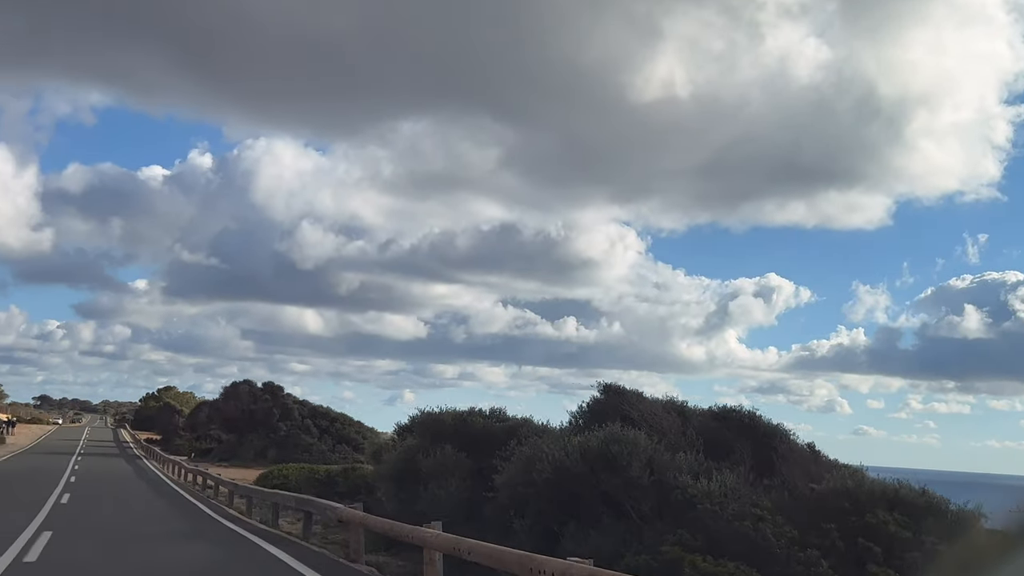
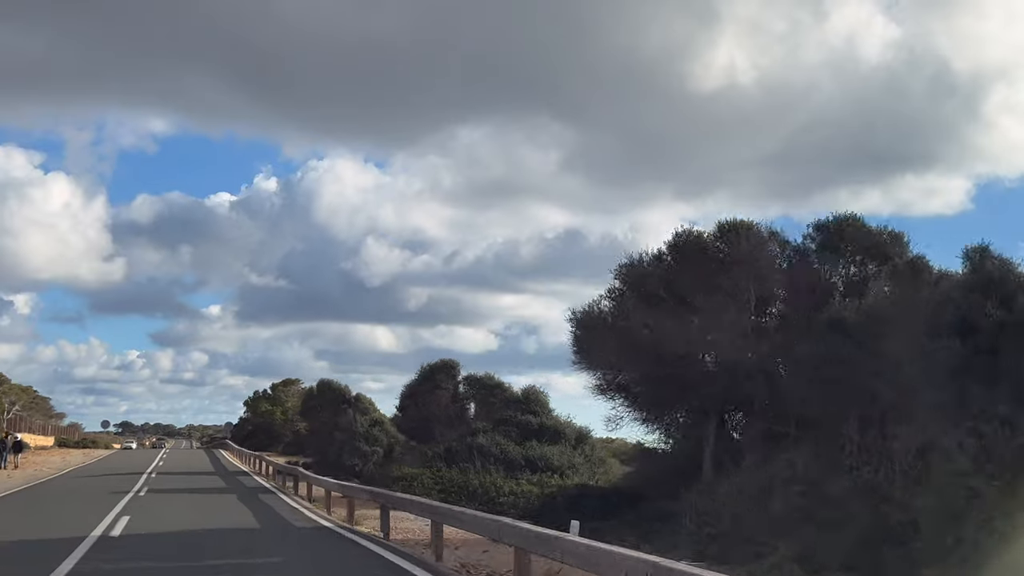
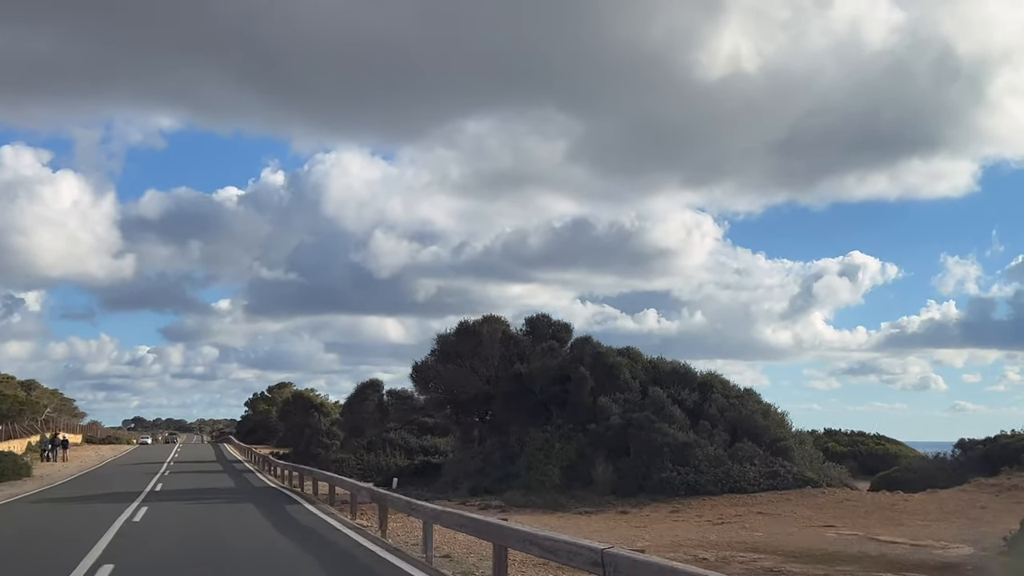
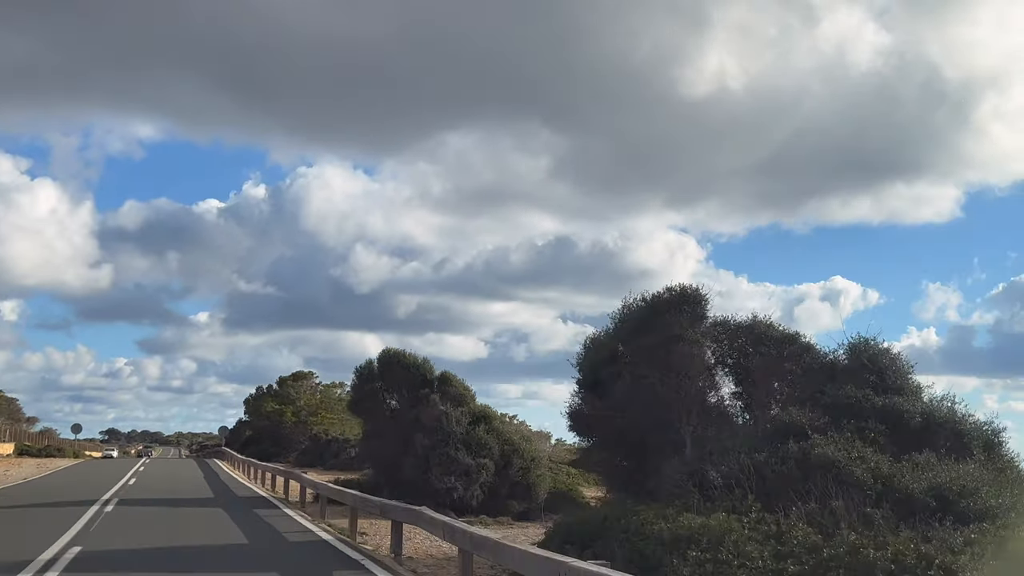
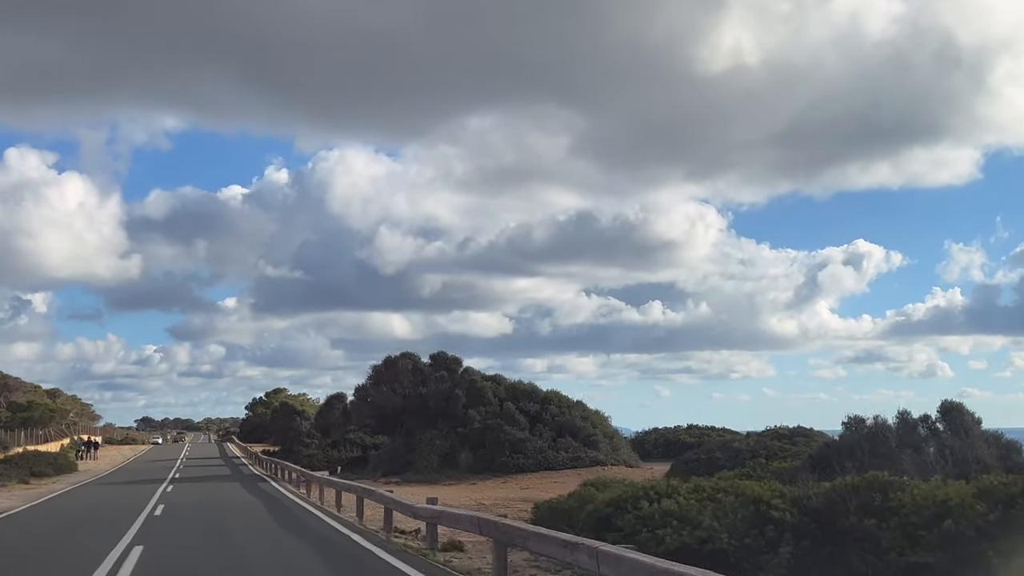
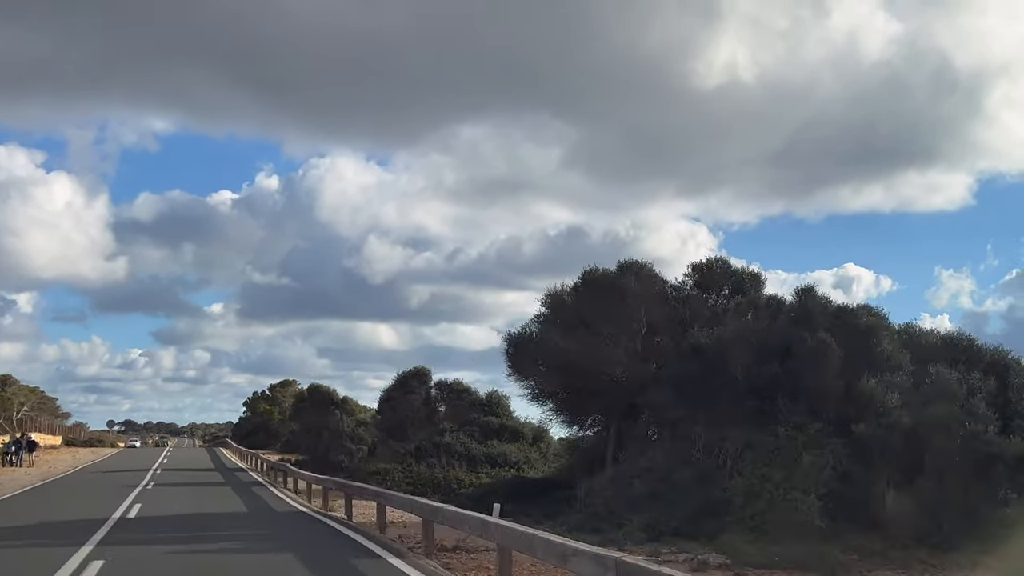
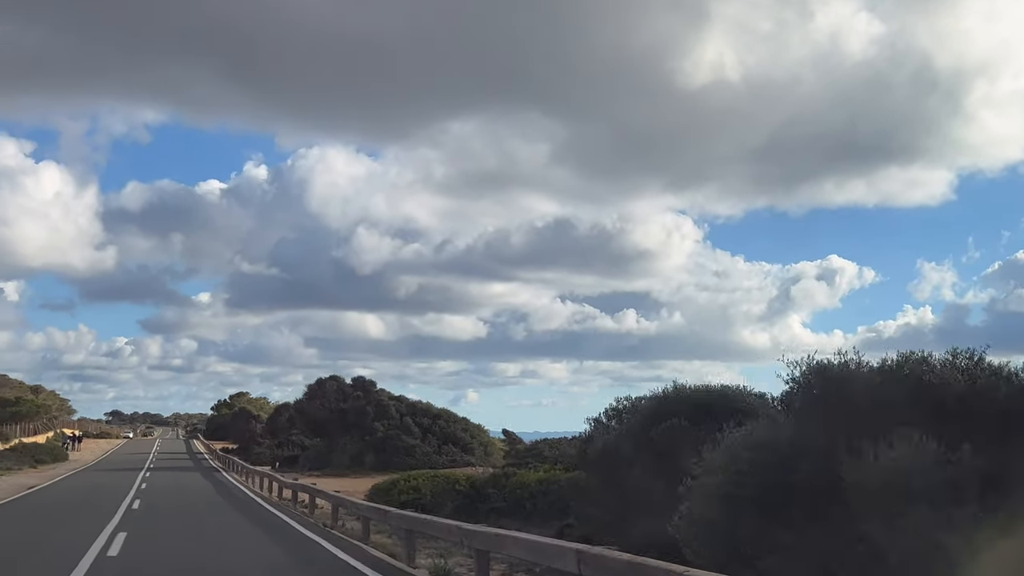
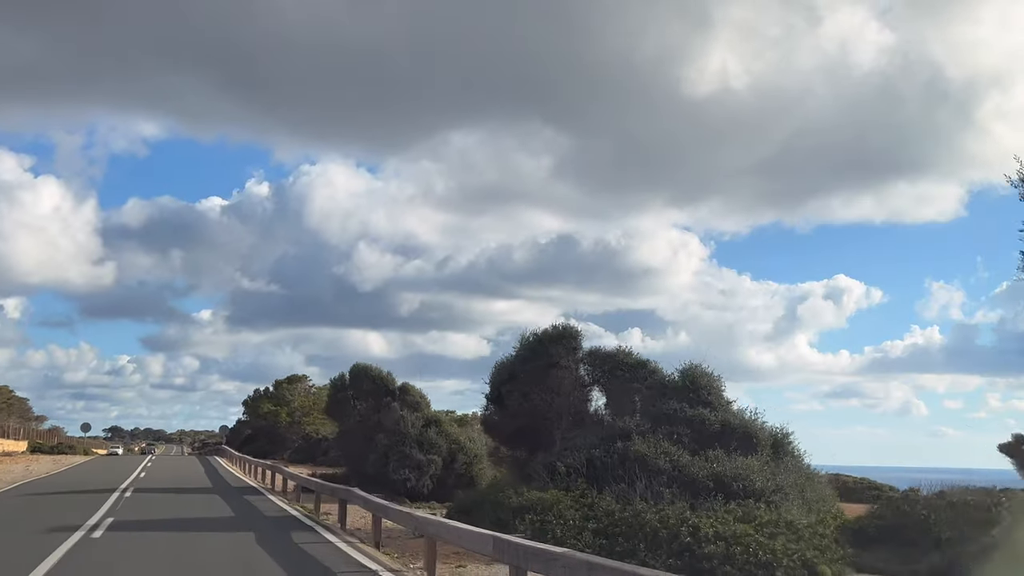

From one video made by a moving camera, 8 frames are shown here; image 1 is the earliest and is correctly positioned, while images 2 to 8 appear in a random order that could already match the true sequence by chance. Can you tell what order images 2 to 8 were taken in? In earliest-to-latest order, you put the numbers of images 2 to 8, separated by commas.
7, 5, 3, 6, 2, 8, 4
